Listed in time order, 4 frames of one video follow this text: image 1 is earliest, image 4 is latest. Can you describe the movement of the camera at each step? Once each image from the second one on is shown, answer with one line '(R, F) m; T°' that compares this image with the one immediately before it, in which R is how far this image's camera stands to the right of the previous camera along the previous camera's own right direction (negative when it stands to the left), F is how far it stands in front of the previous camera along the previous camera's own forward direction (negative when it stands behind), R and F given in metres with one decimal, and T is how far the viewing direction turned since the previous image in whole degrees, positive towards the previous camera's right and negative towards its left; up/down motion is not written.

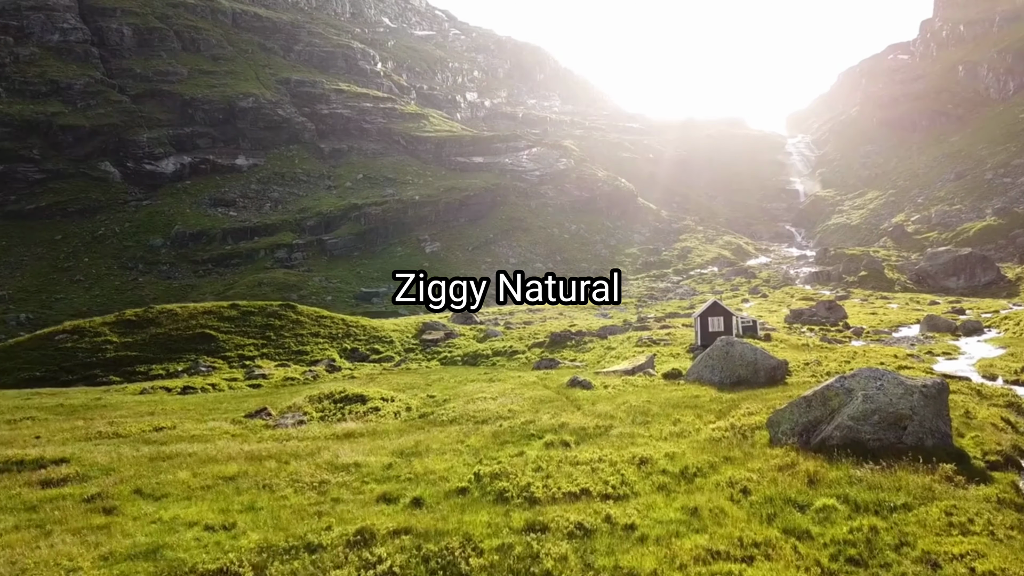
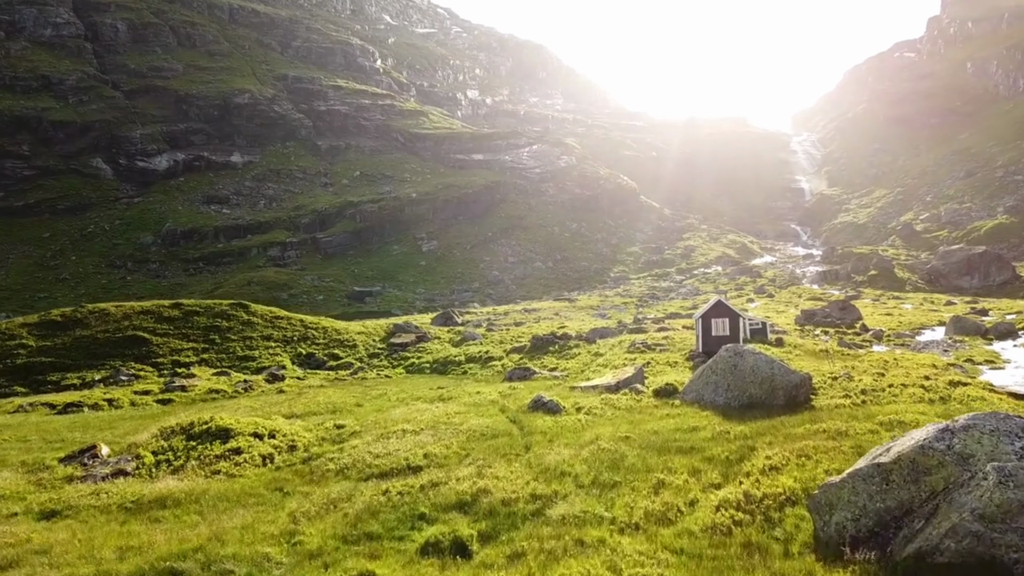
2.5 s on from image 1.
(+2.6, +7.0) m; 0°
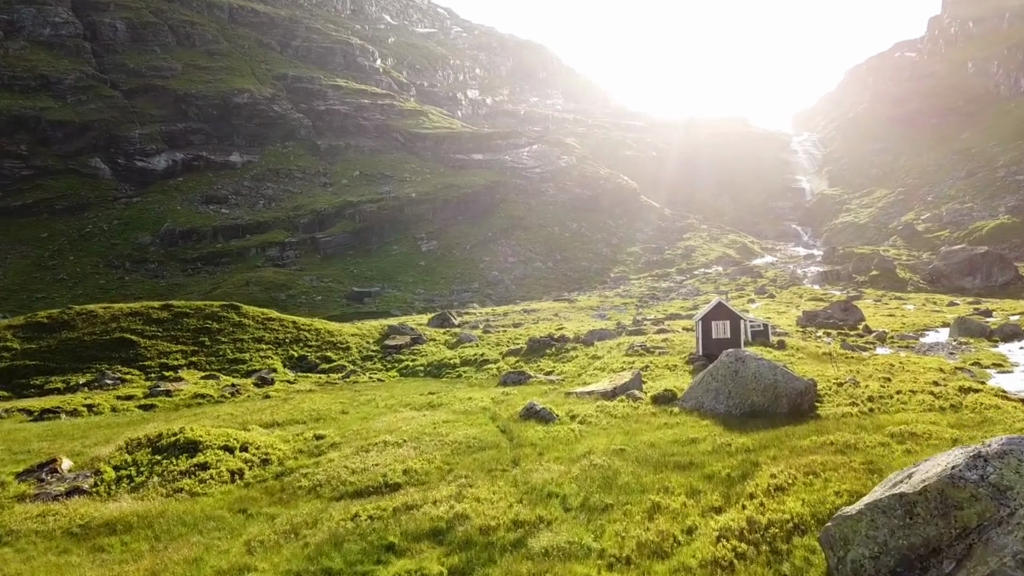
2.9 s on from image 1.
(+0.4, +1.1) m; 0°
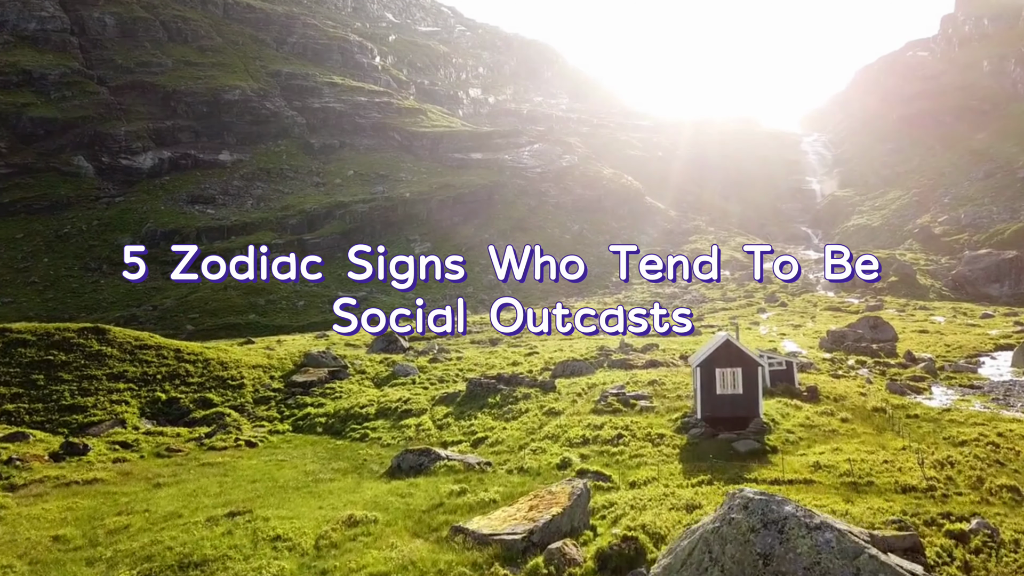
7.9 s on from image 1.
(+4.9, +13.0) m; -1°
